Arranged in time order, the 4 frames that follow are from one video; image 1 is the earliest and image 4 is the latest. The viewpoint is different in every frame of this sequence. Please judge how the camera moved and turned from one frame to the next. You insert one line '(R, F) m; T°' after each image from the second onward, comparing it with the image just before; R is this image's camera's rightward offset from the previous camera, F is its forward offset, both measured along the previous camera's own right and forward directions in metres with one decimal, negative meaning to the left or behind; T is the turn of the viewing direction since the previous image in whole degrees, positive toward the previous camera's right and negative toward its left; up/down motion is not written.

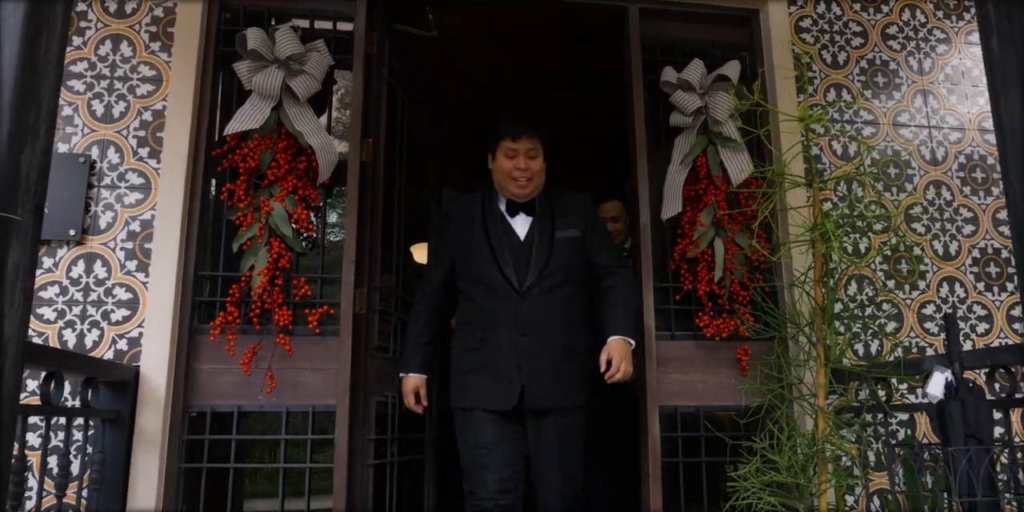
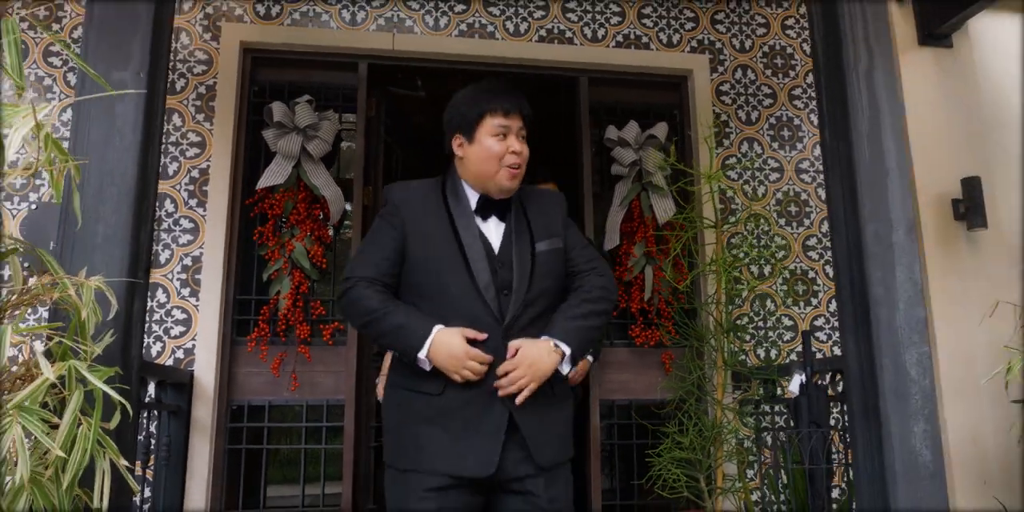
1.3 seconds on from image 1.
(+0.1, -0.7) m; 0°
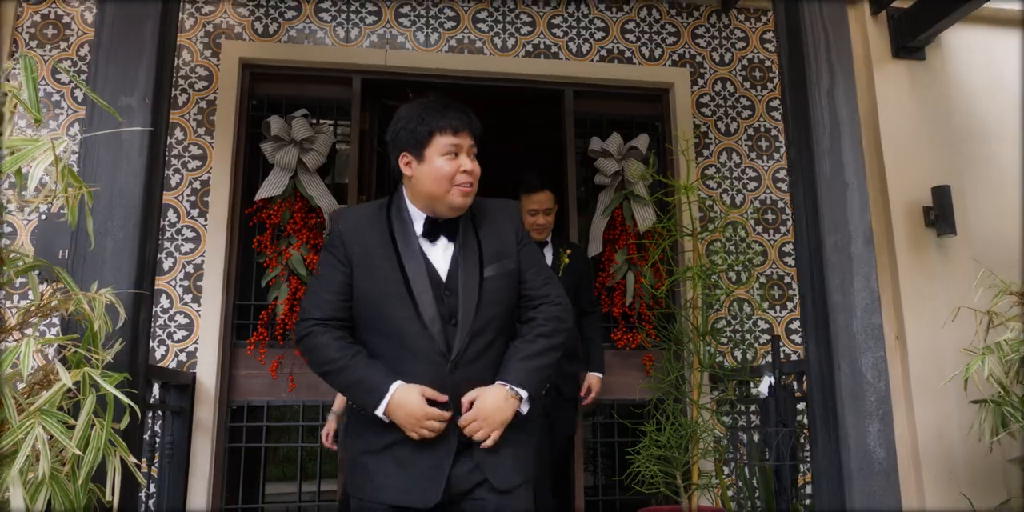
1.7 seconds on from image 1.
(+0.1, -0.1) m; 0°
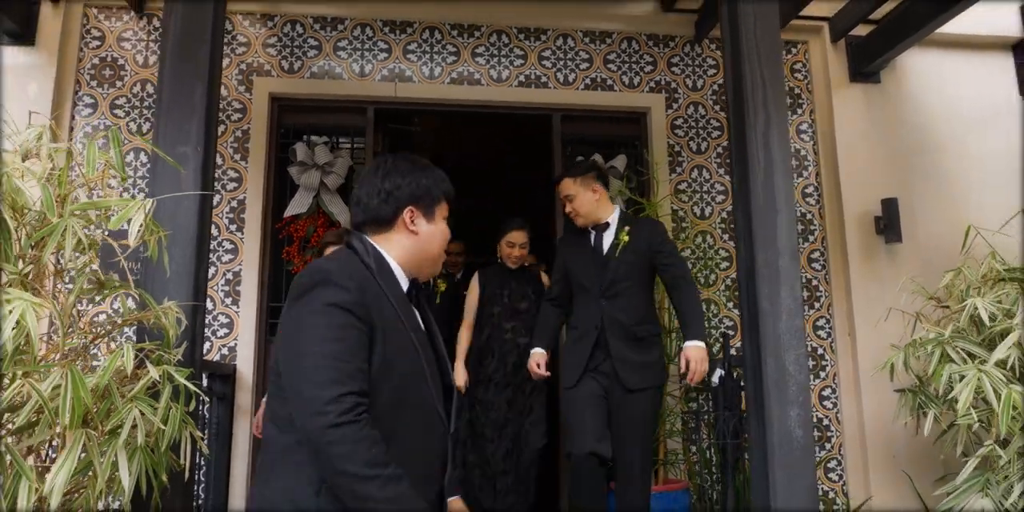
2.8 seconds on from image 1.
(+0.1, -0.5) m; -2°
